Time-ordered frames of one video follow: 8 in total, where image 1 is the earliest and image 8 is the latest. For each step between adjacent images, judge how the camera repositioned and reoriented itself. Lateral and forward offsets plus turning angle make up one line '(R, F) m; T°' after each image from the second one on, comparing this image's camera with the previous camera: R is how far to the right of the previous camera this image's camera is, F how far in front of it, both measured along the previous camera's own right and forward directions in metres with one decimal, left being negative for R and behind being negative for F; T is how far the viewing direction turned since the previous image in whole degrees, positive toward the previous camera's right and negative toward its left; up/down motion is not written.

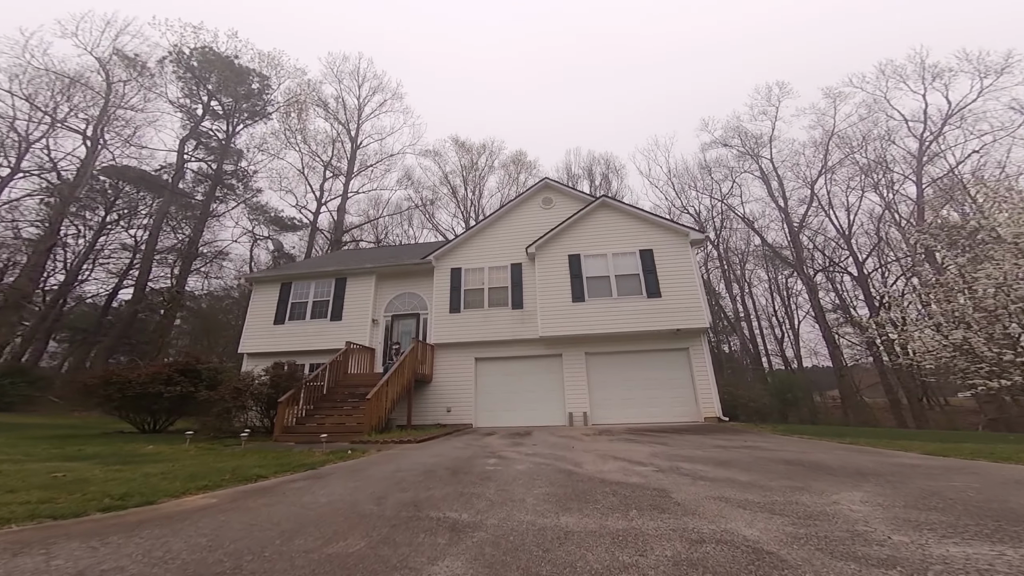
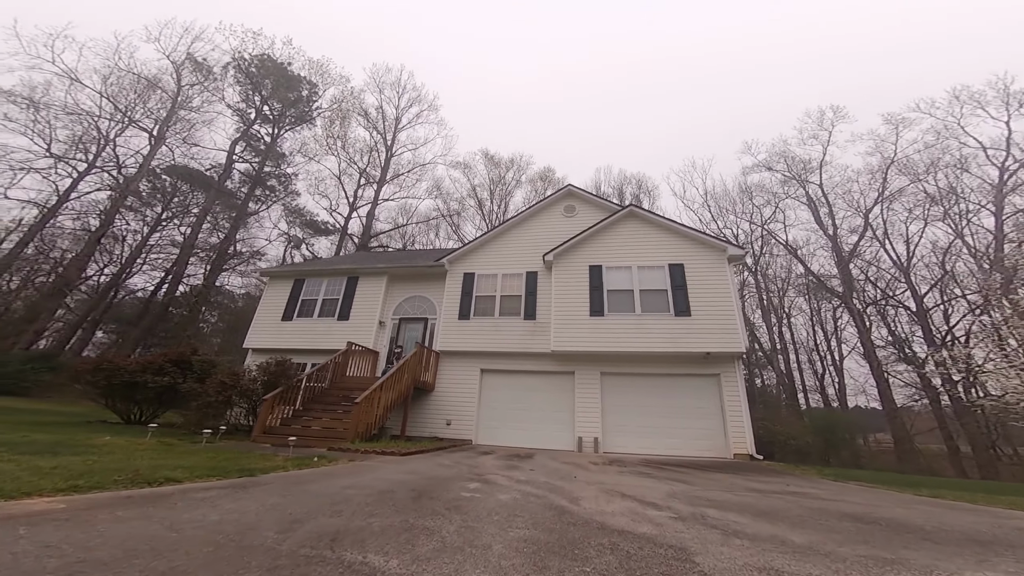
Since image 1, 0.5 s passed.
(+0.4, +0.9) m; -4°
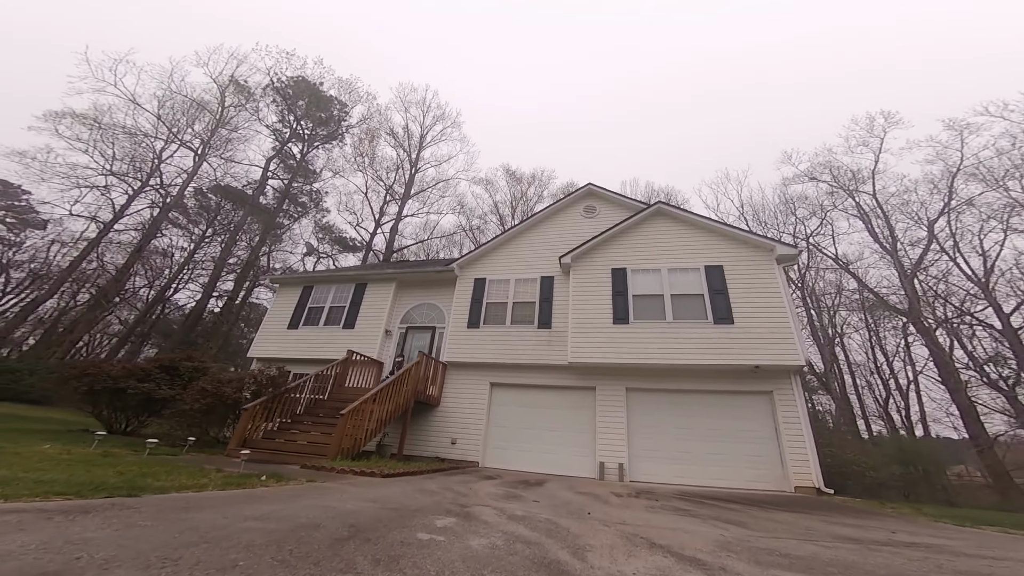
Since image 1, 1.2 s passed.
(+0.4, +1.1) m; -4°
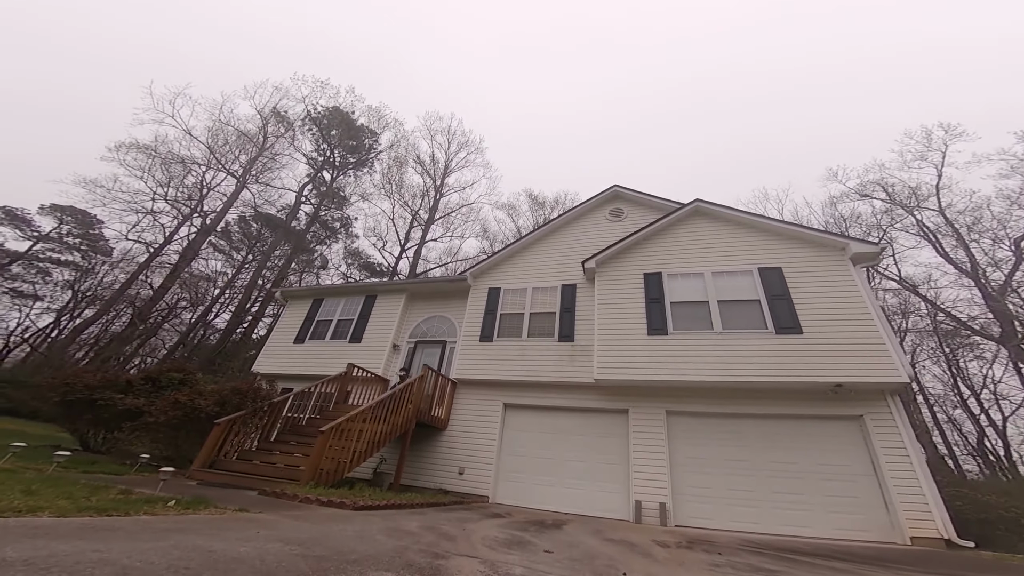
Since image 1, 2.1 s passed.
(+0.3, +1.2) m; -4°
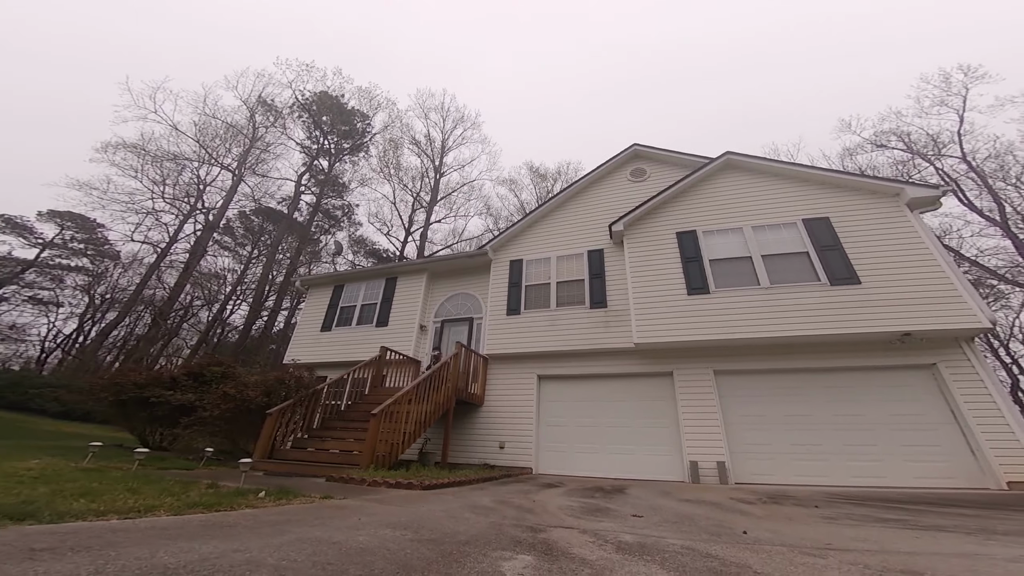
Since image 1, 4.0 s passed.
(-0.6, +0.2) m; -1°
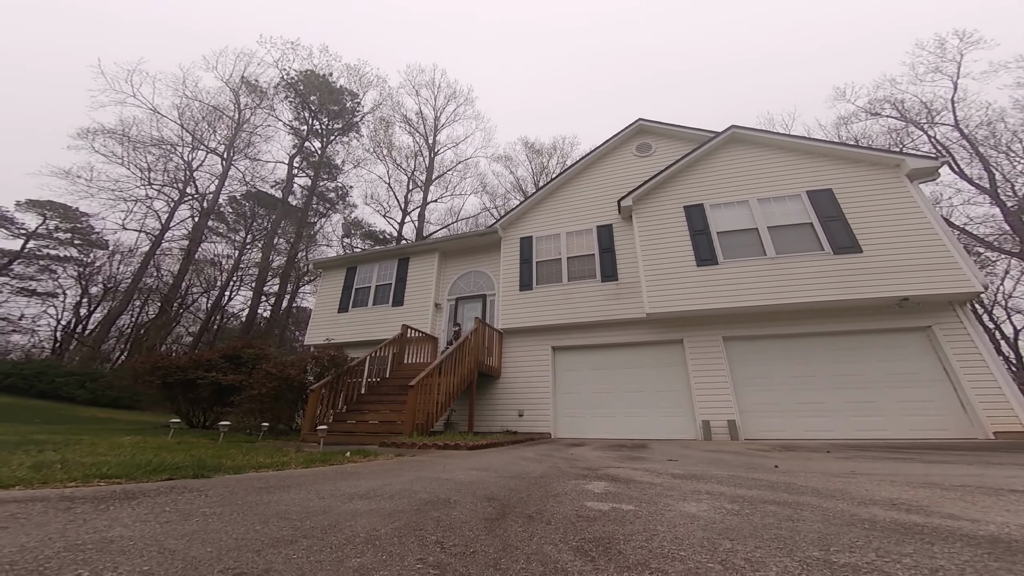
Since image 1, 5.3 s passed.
(-0.6, -0.4) m; +1°
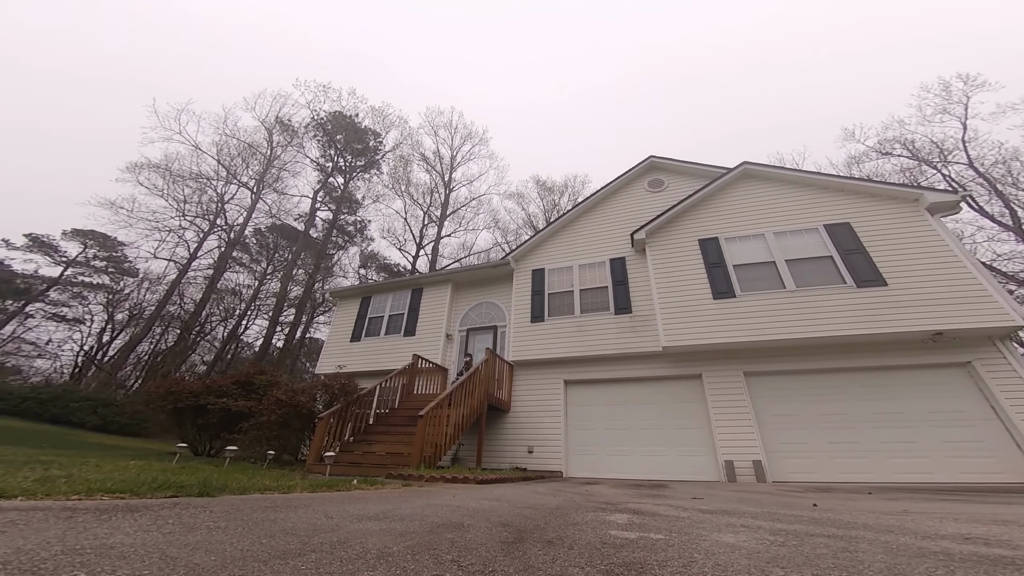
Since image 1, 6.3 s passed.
(-0.1, 0.0) m; -2°
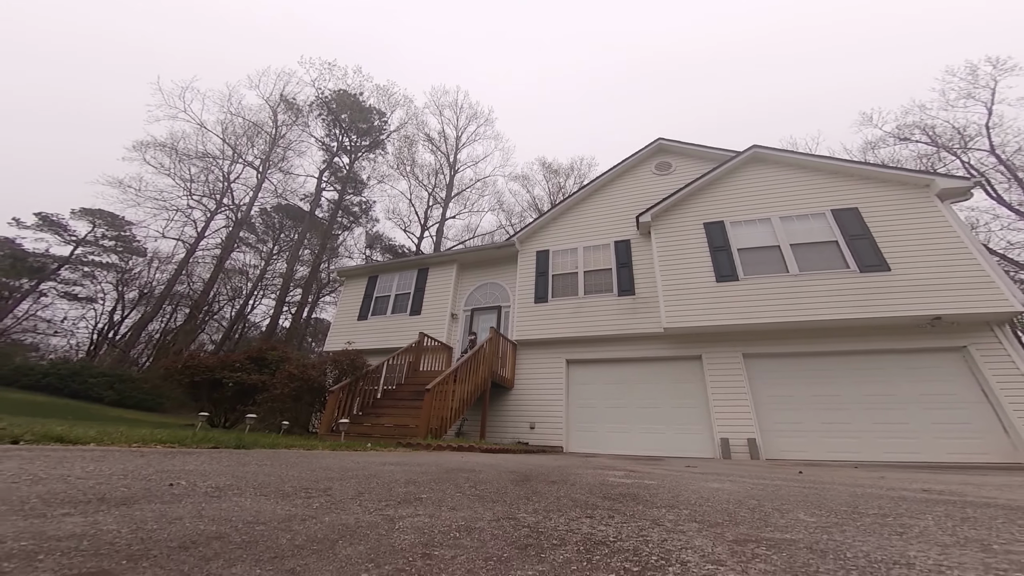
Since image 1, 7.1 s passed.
(0.0, -0.2) m; -1°
